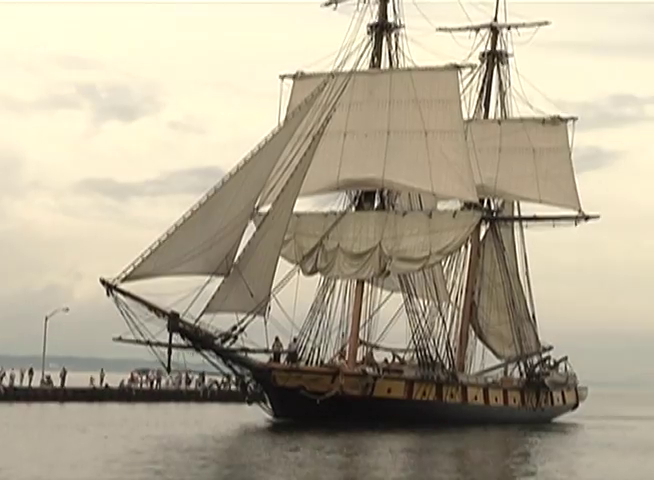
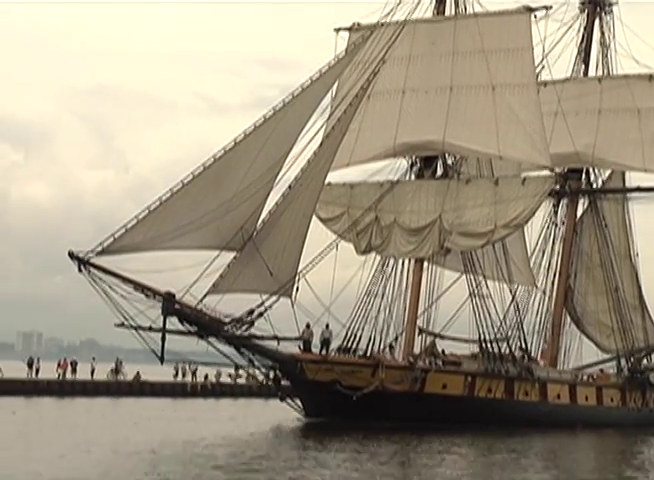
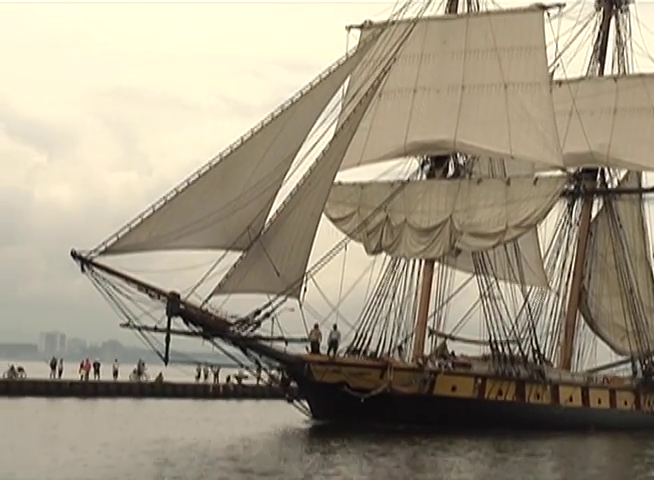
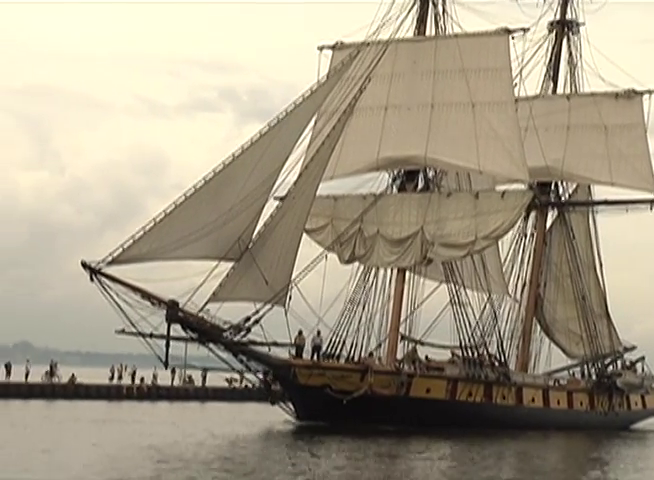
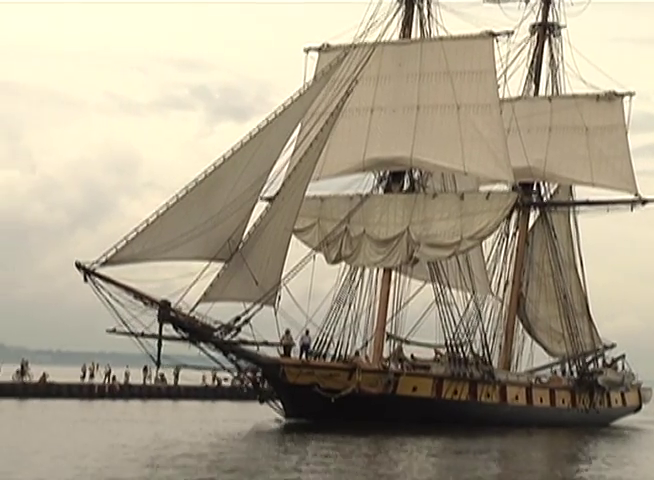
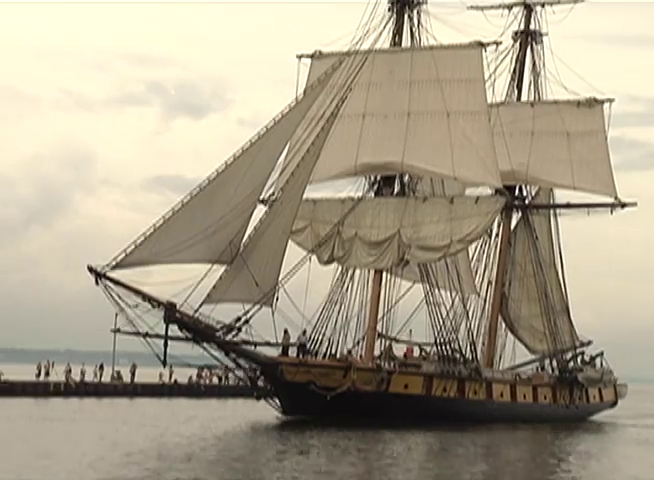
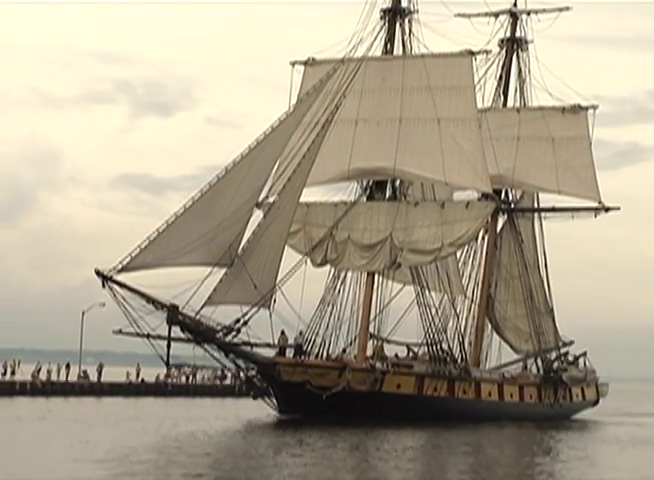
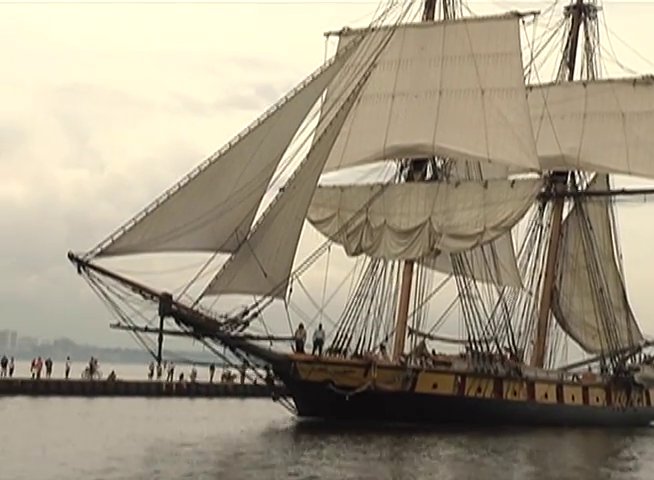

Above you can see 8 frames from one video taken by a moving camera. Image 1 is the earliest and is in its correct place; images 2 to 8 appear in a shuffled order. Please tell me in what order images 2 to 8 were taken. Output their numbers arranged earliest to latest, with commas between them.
7, 6, 5, 4, 8, 2, 3
